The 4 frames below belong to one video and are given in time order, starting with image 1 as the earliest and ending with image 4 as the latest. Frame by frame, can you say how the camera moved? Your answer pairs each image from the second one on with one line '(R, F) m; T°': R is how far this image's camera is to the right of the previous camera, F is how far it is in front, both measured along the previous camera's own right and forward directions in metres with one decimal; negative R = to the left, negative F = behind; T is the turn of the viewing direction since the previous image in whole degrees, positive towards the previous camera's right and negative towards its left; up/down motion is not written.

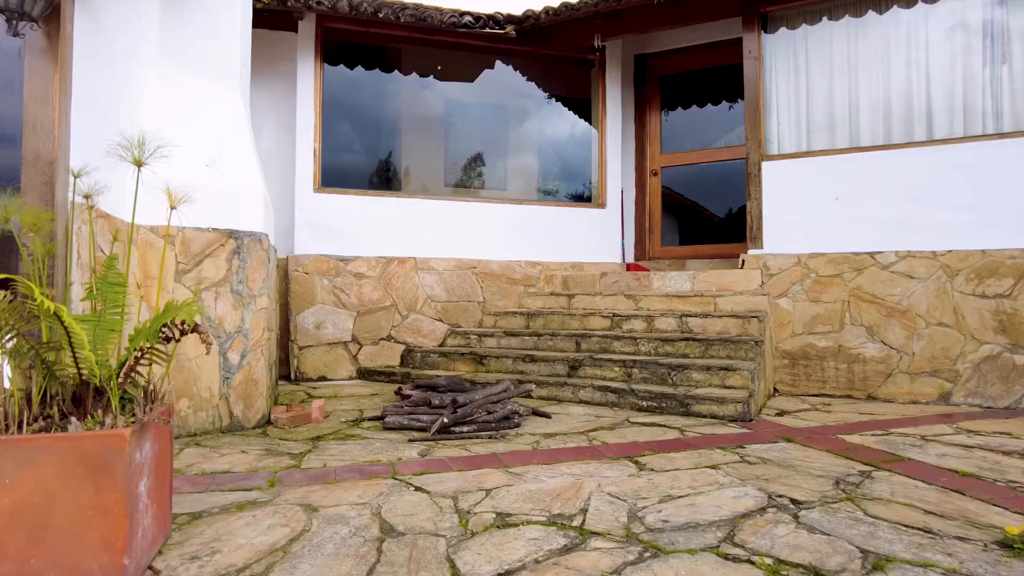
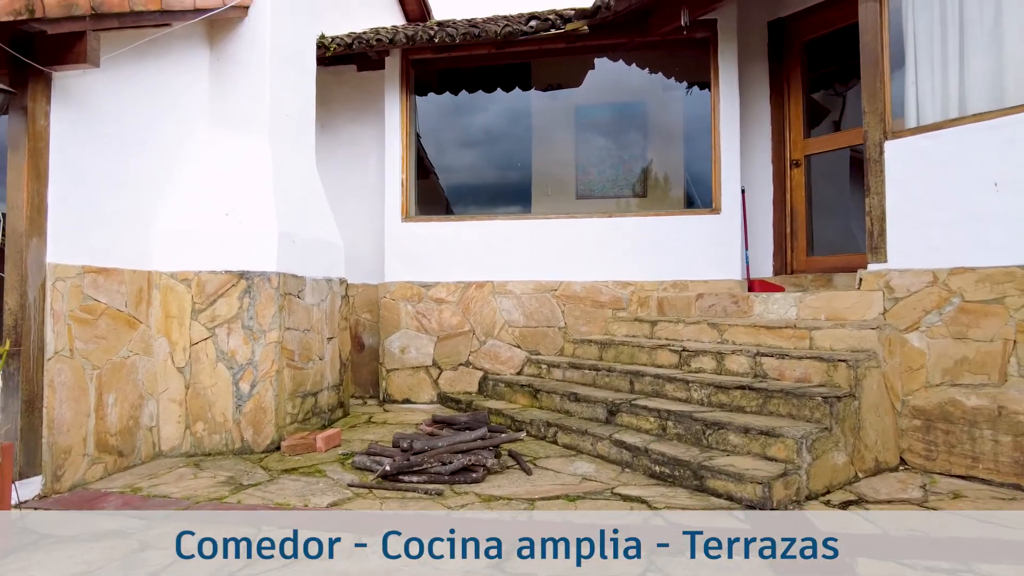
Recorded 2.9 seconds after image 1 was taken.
(+2.0, +1.0) m; -28°
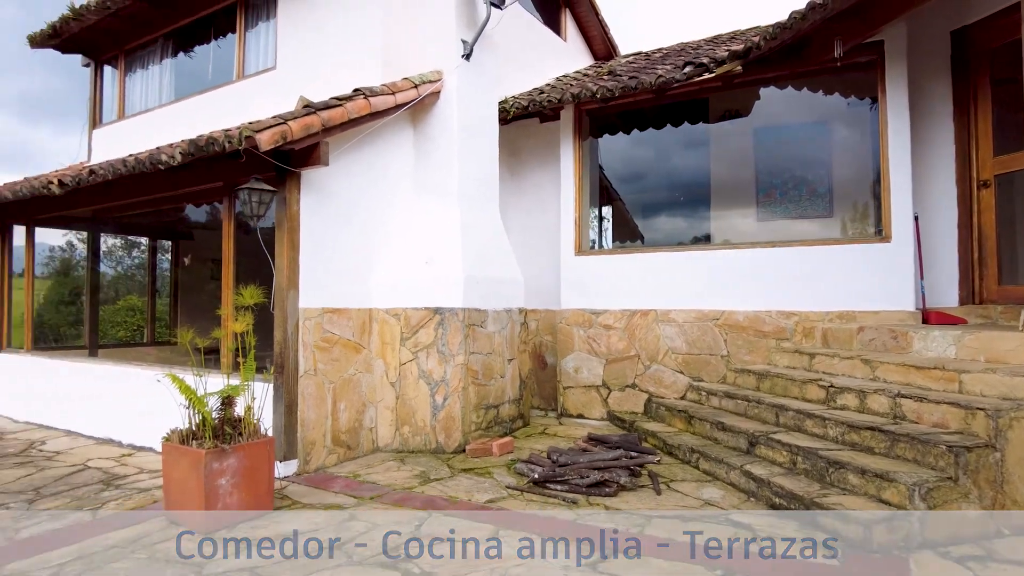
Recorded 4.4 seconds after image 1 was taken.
(+0.7, -0.5) m; -20°
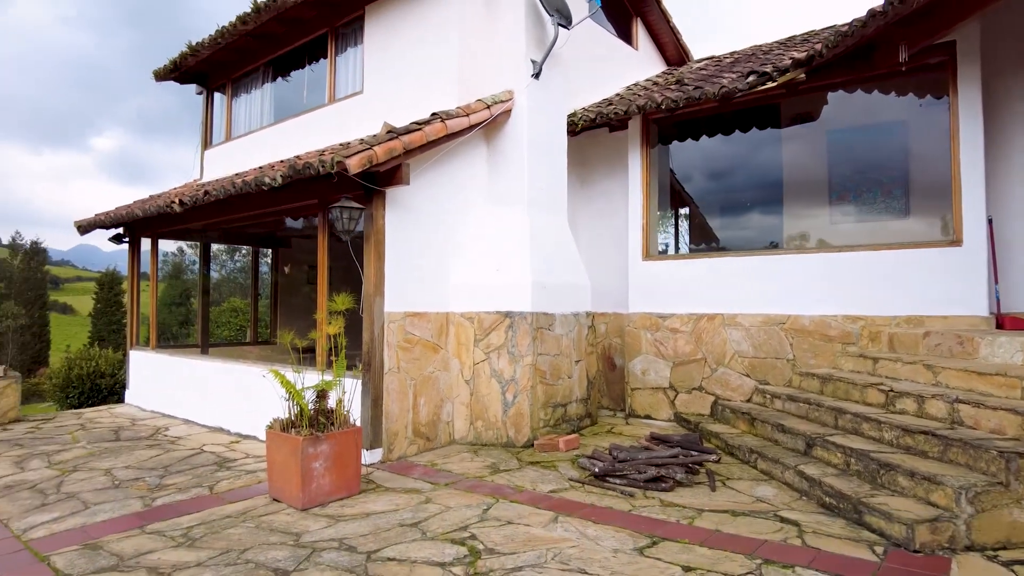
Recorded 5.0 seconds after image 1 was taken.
(+0.2, -0.4) m; -7°
